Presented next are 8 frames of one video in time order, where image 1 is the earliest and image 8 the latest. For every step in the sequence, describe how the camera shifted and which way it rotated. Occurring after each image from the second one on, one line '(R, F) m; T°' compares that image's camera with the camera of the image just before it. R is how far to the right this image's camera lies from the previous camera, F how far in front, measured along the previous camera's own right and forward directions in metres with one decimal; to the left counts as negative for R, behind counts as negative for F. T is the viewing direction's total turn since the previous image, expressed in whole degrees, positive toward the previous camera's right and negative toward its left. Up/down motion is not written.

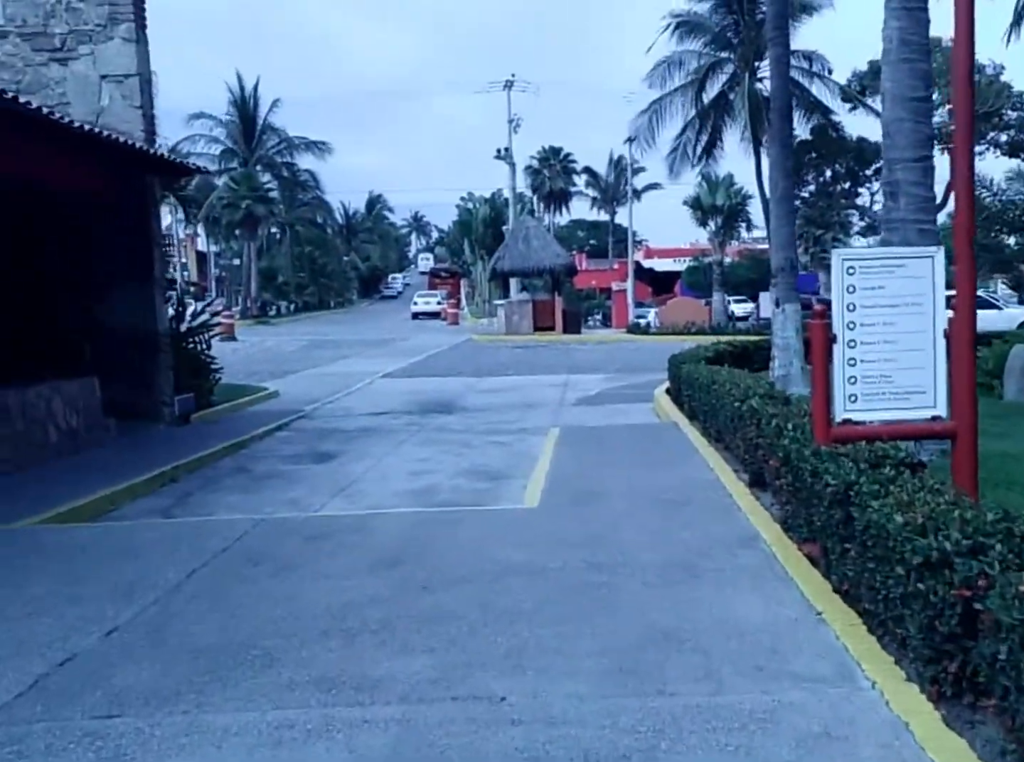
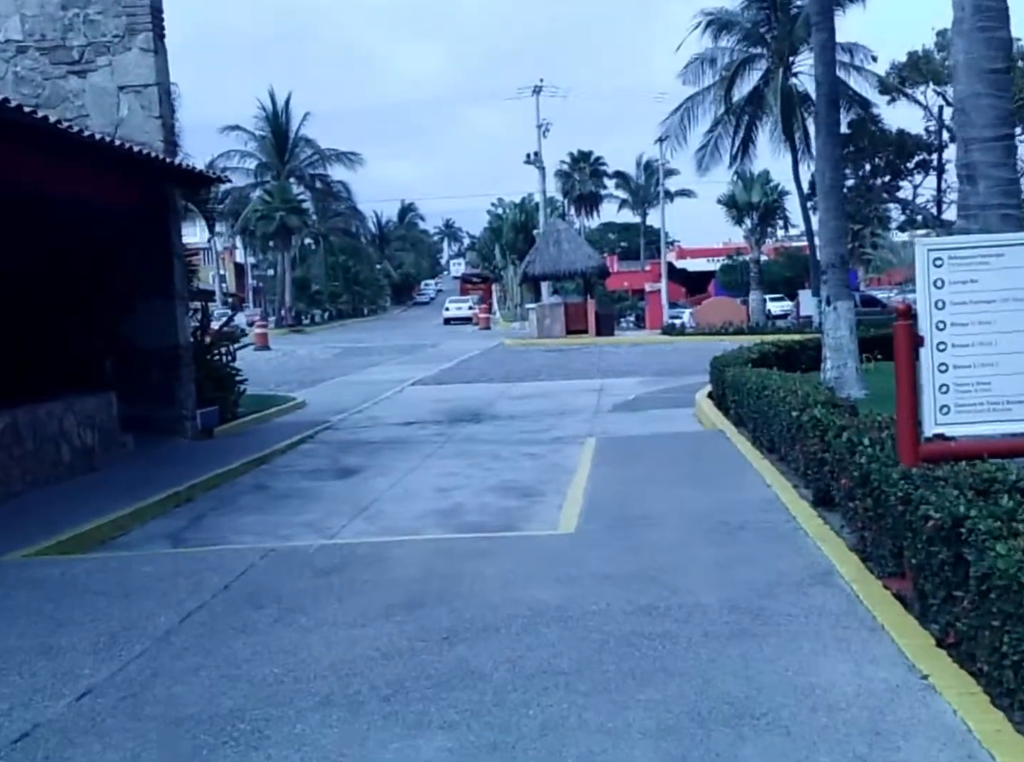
(0.0, +1.0) m; -2°
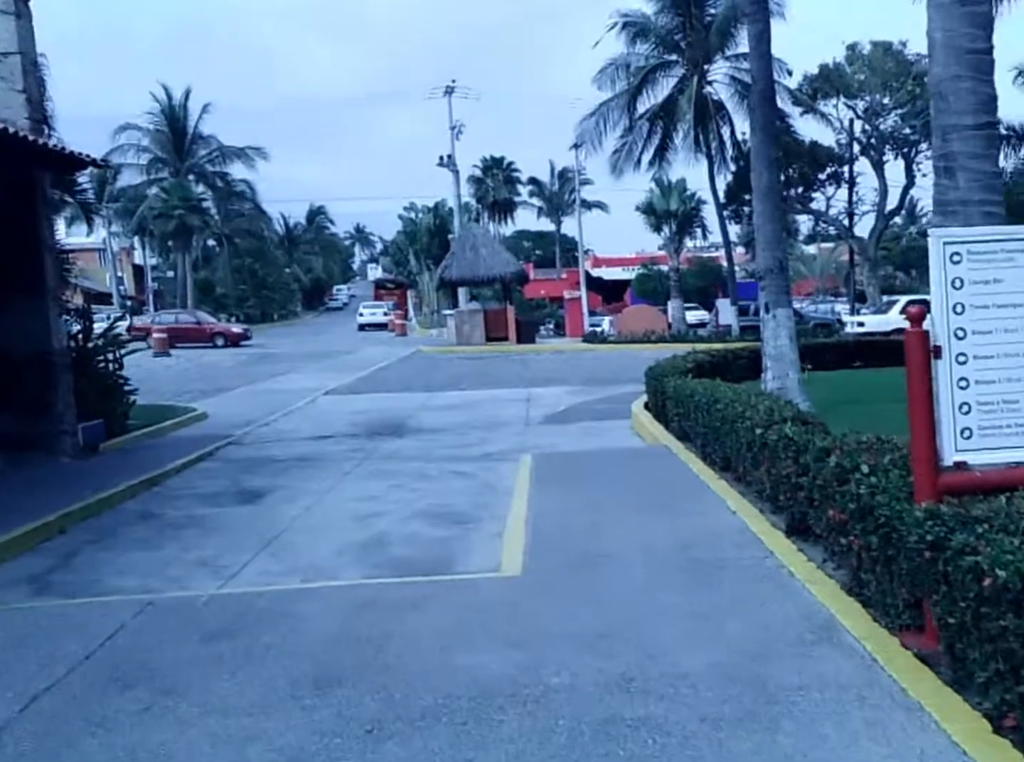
(-0.1, +1.2) m; +4°
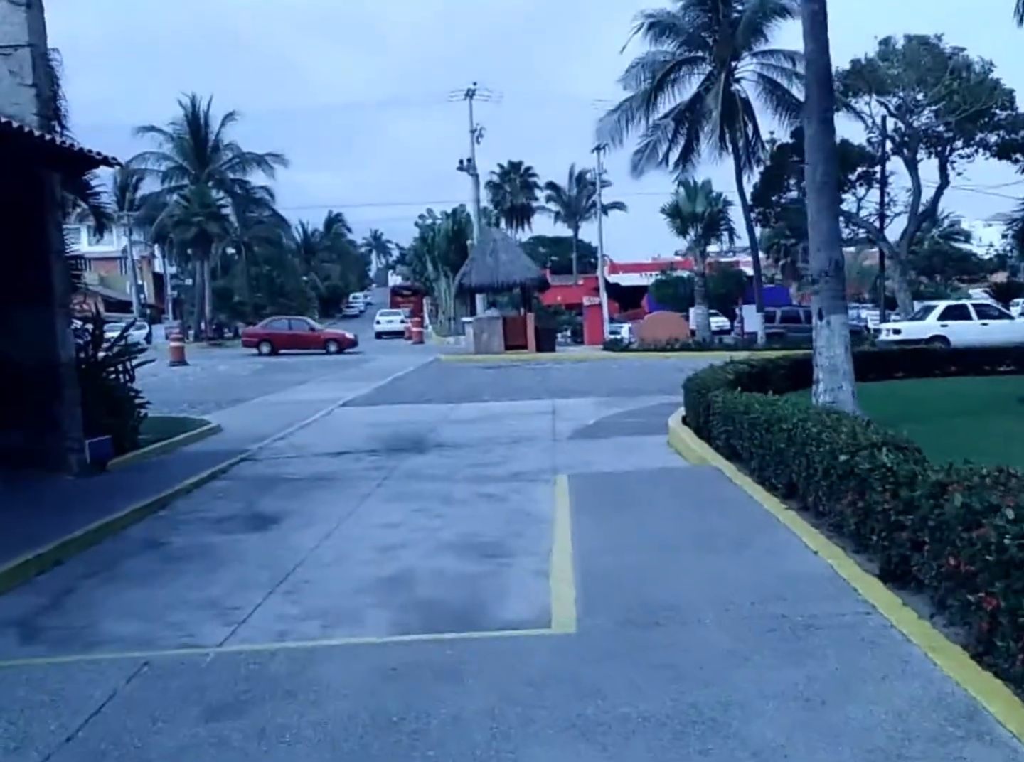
(-0.2, +1.0) m; -1°
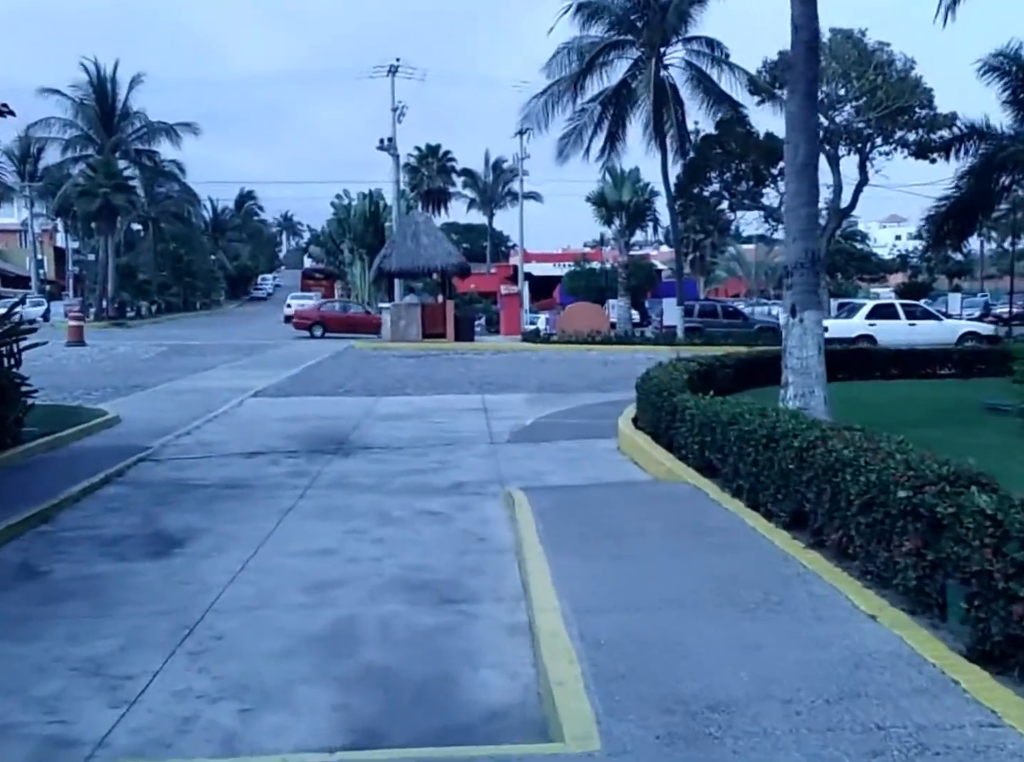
(-0.4, +1.6) m; +5°
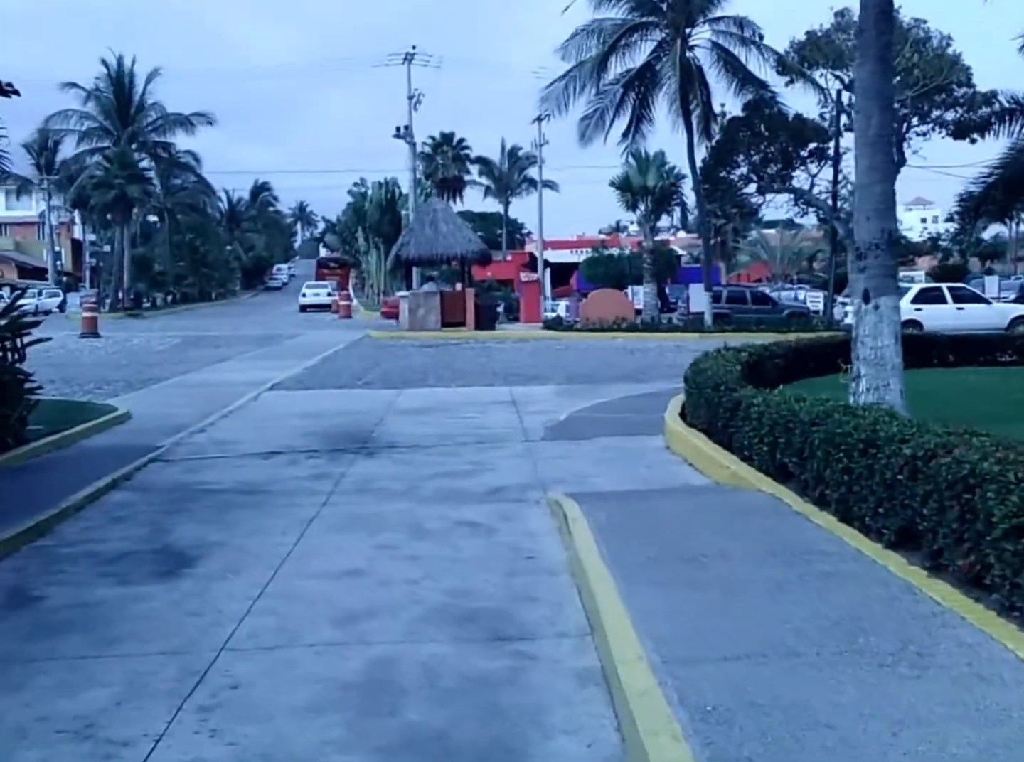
(-0.3, +1.1) m; -1°
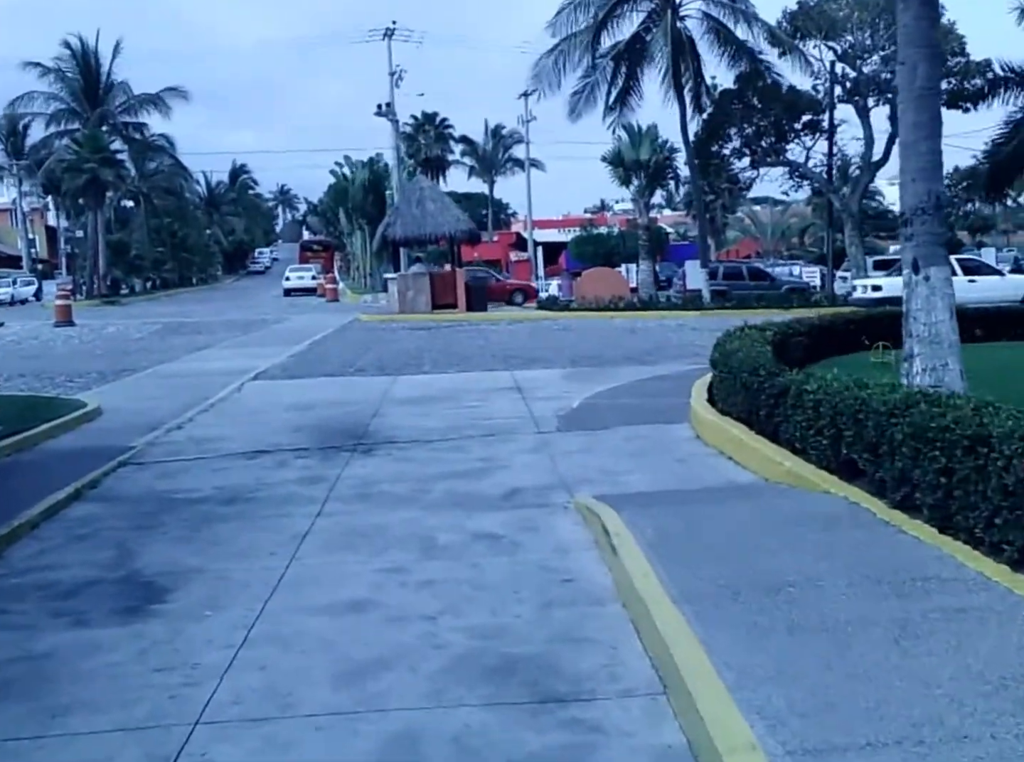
(-0.3, +1.4) m; +1°
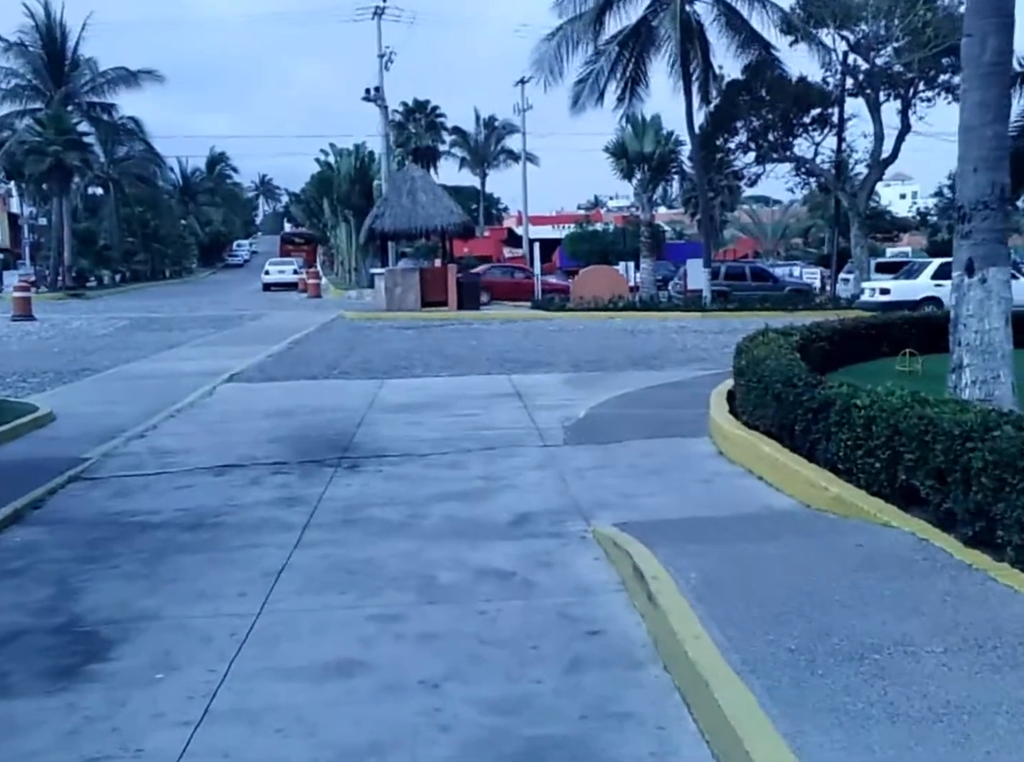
(-0.2, +1.2) m; +1°
